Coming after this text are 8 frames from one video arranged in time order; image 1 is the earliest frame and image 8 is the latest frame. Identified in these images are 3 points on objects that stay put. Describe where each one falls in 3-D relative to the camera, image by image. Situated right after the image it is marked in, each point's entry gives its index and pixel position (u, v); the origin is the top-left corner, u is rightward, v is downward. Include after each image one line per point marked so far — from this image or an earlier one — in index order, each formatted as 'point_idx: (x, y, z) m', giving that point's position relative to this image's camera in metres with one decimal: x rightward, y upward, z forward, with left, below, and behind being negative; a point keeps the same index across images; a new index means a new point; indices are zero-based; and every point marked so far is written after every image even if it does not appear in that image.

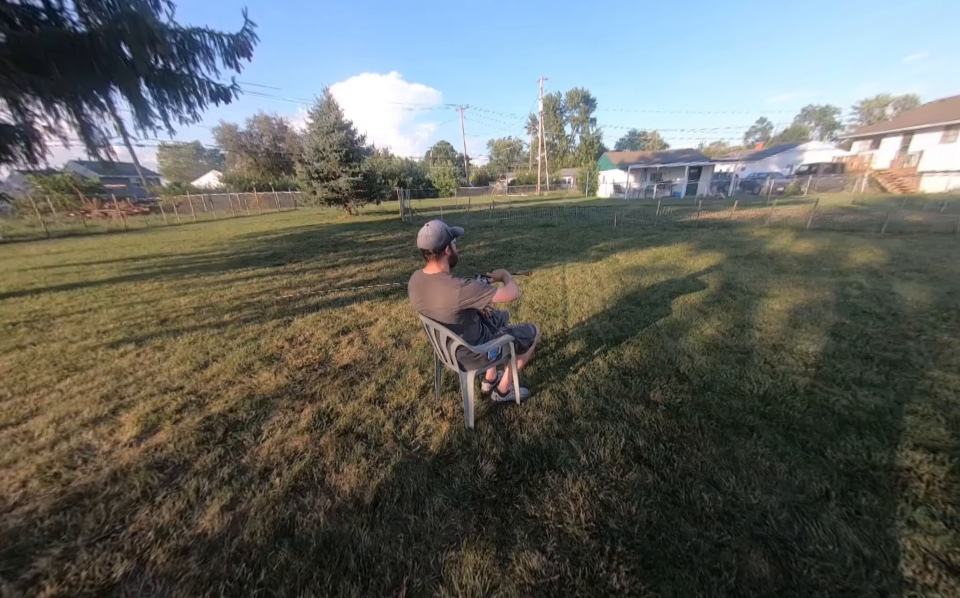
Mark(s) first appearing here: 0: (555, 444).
0: (+0.5, -0.9, +2.2) m
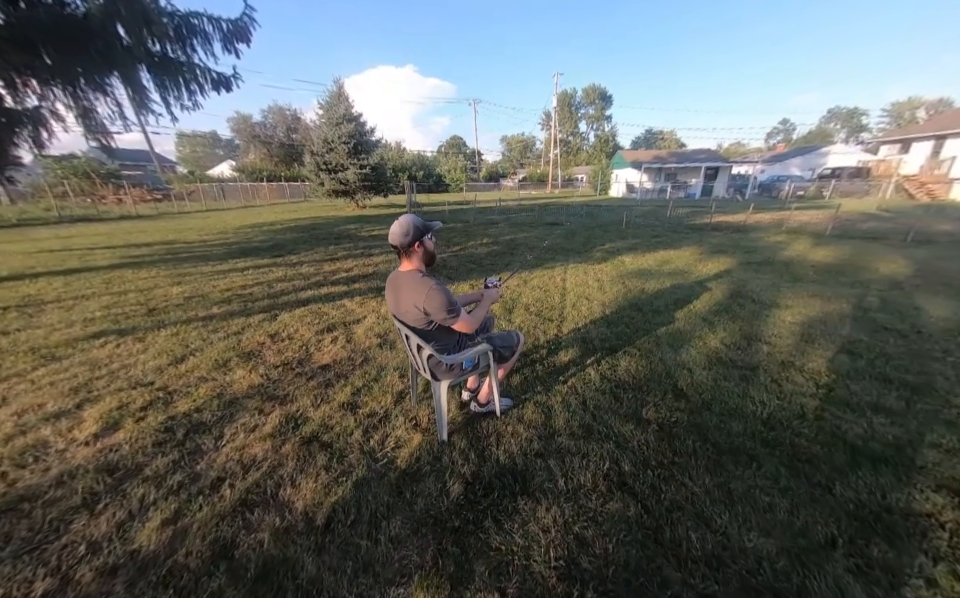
0: (+0.3, -1.0, +2.1) m
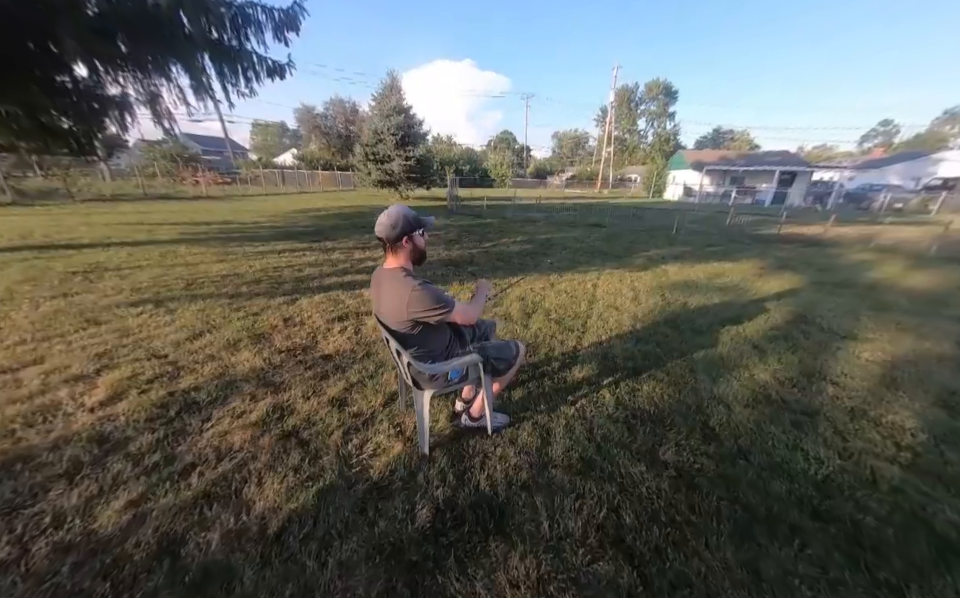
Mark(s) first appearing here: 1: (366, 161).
0: (+0.2, -1.0, +1.8) m
1: (-5.4, +6.3, +16.0) m
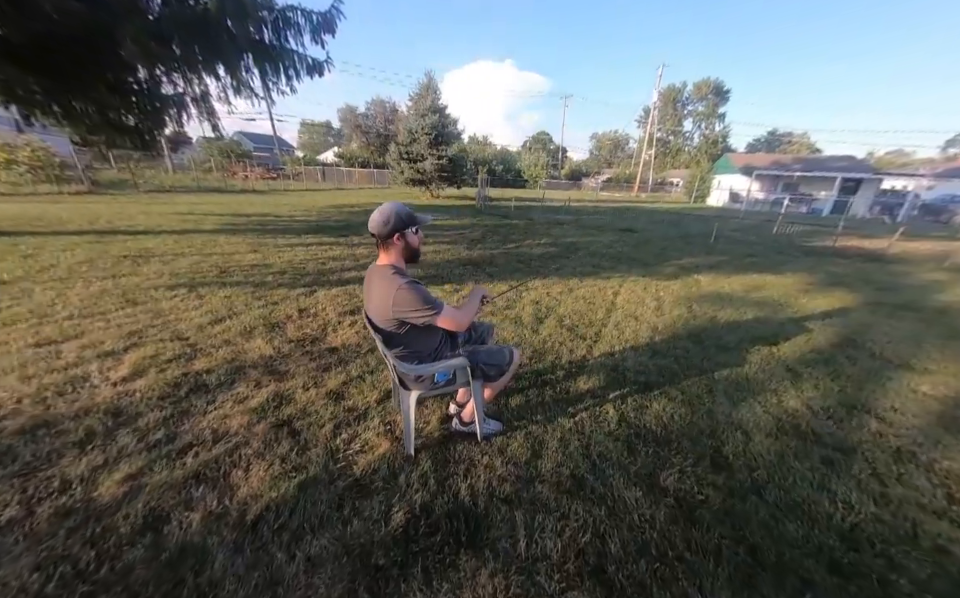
0: (+0.1, -1.1, +1.7) m
1: (-3.9, +6.6, +16.3) m
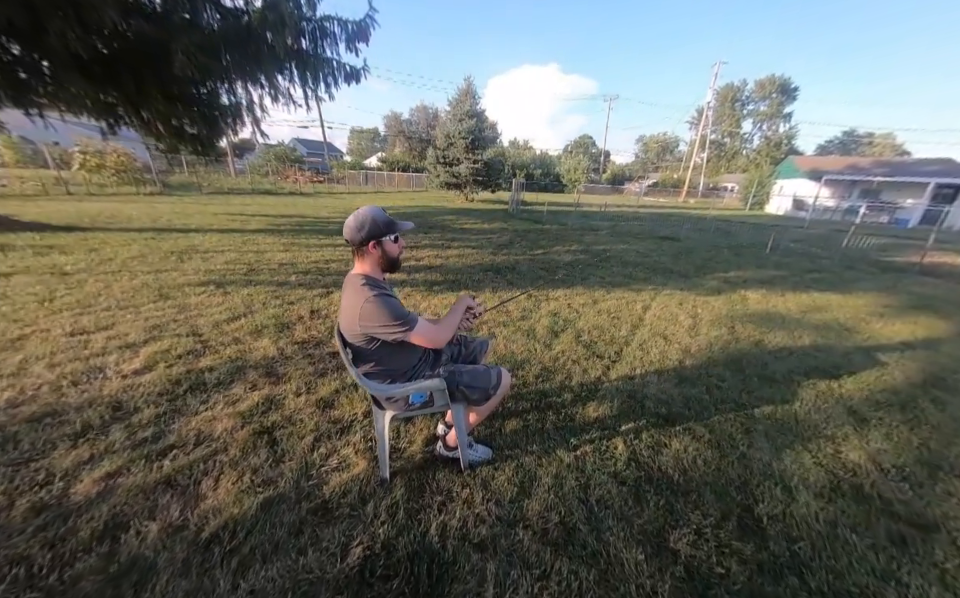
0: (-0.1, -1.1, +1.5) m
1: (-2.1, +6.4, +16.5) m
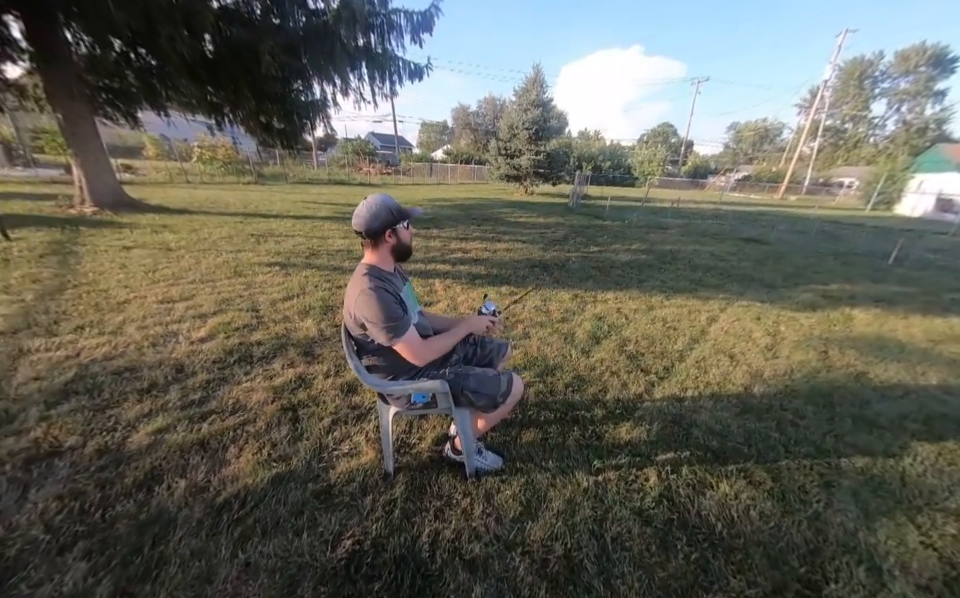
0: (-0.1, -1.1, +1.4) m
1: (+1.1, +6.8, +16.3) m
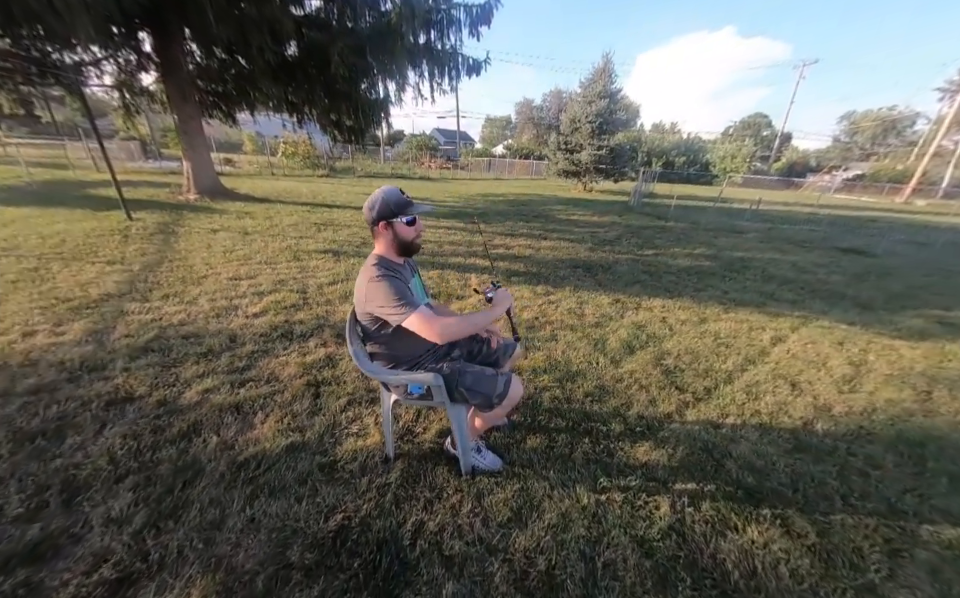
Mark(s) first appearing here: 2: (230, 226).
0: (-0.2, -1.1, +1.4) m
1: (+4.1, +6.8, +15.8) m
2: (-4.3, +1.2, +5.9) m
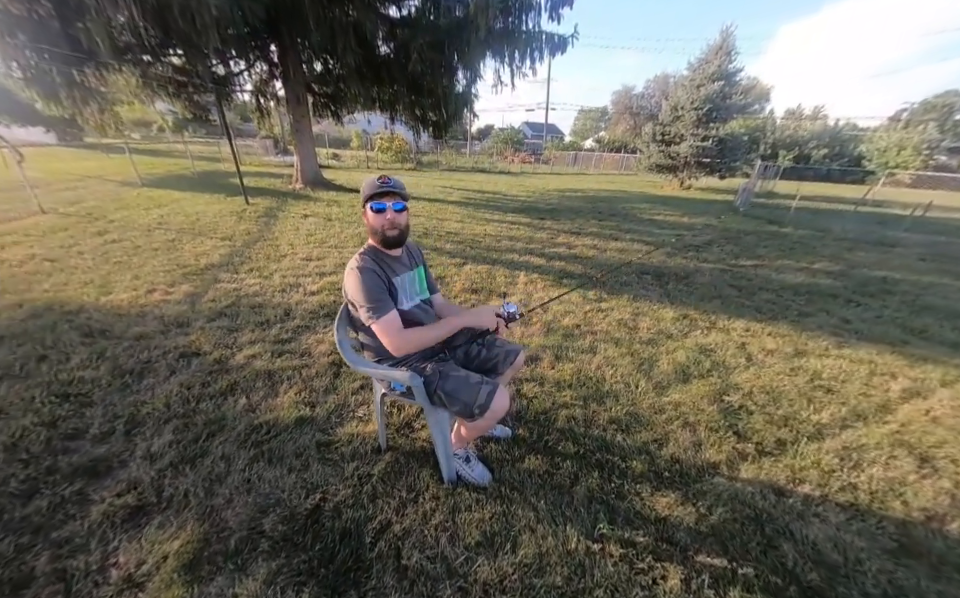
0: (-0.4, -1.0, +1.3) m
1: (+8.0, +6.3, +14.1) m
2: (-3.0, +1.6, +6.6) m
